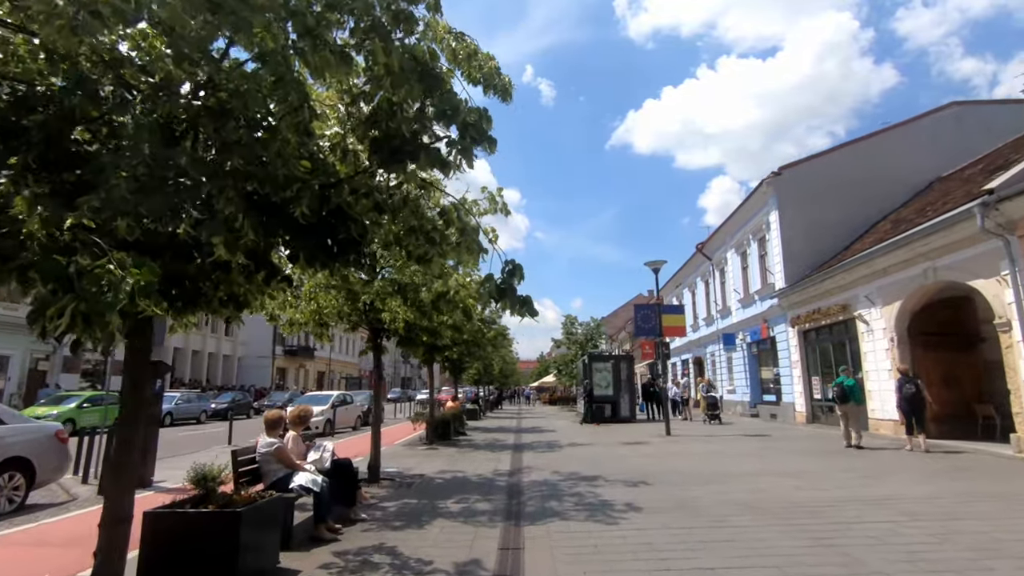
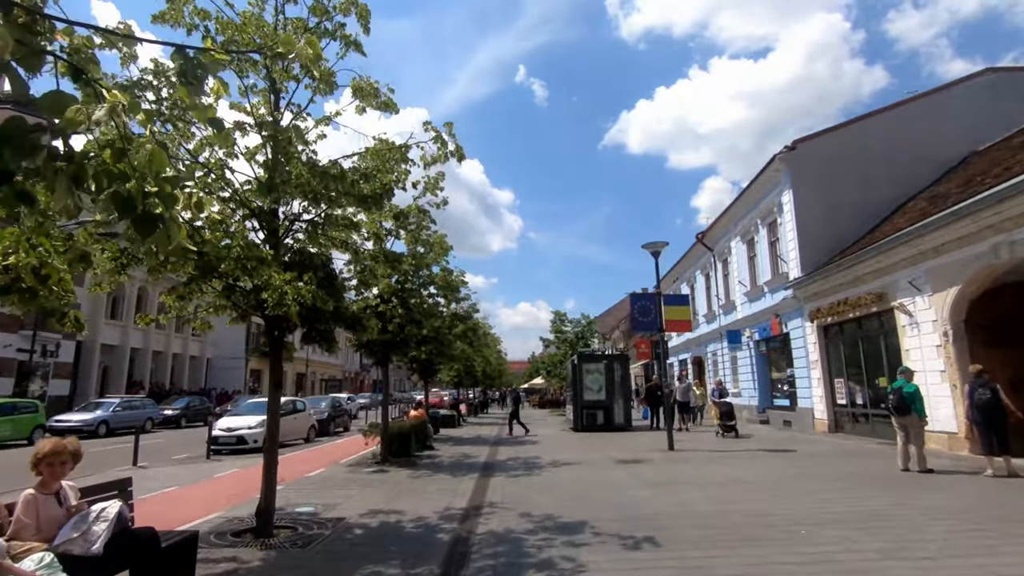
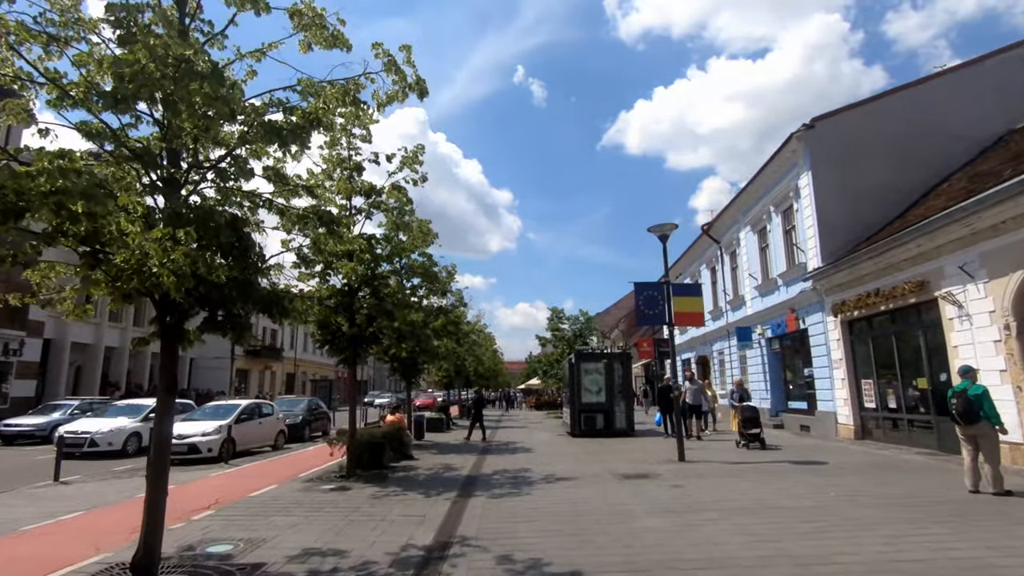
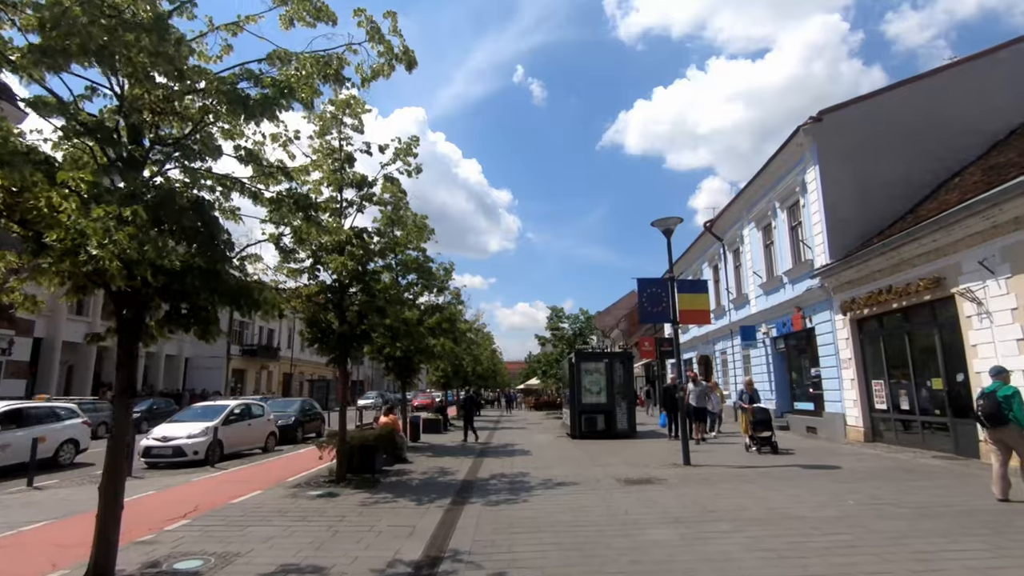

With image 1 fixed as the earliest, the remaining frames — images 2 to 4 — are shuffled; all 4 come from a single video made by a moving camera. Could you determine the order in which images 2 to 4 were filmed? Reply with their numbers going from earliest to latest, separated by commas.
2, 3, 4
